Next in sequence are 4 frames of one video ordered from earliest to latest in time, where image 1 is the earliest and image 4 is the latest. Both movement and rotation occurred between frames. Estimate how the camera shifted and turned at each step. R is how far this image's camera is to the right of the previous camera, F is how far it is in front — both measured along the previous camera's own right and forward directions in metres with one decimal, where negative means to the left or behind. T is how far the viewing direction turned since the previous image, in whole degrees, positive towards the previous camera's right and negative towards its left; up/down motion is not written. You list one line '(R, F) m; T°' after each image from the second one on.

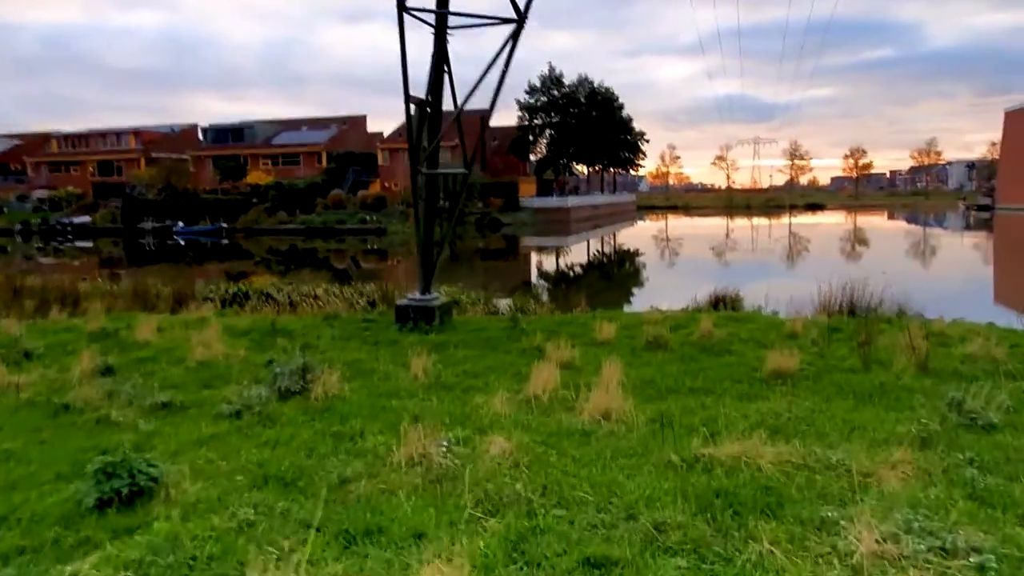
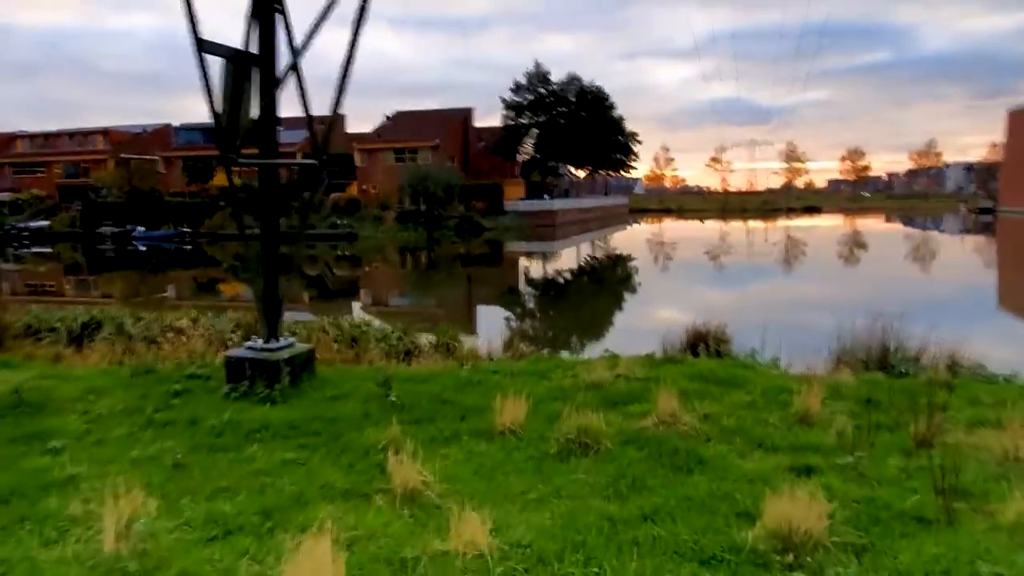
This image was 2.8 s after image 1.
(+1.0, +2.9) m; 0°
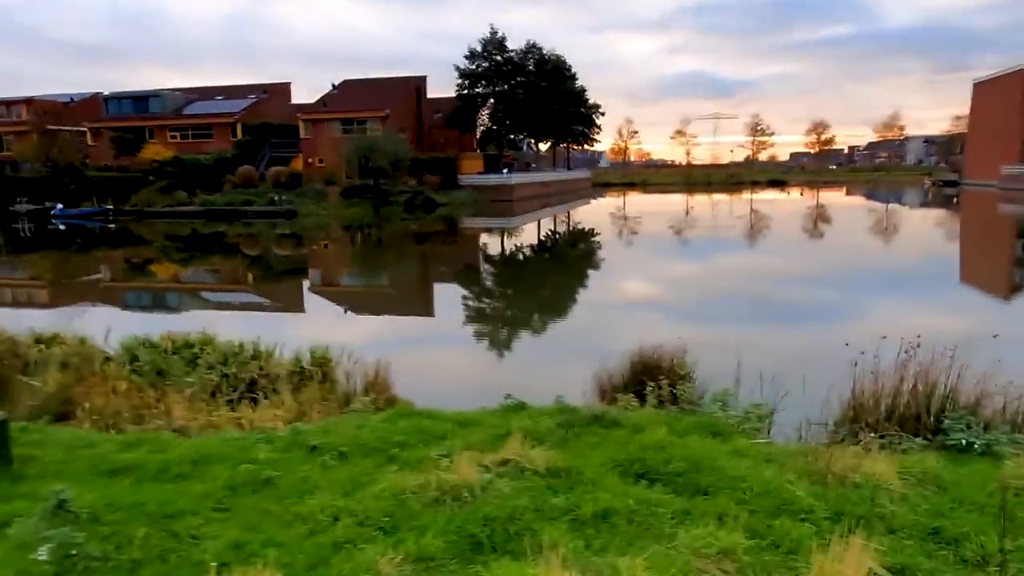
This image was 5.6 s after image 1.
(+0.8, +2.6) m; +3°
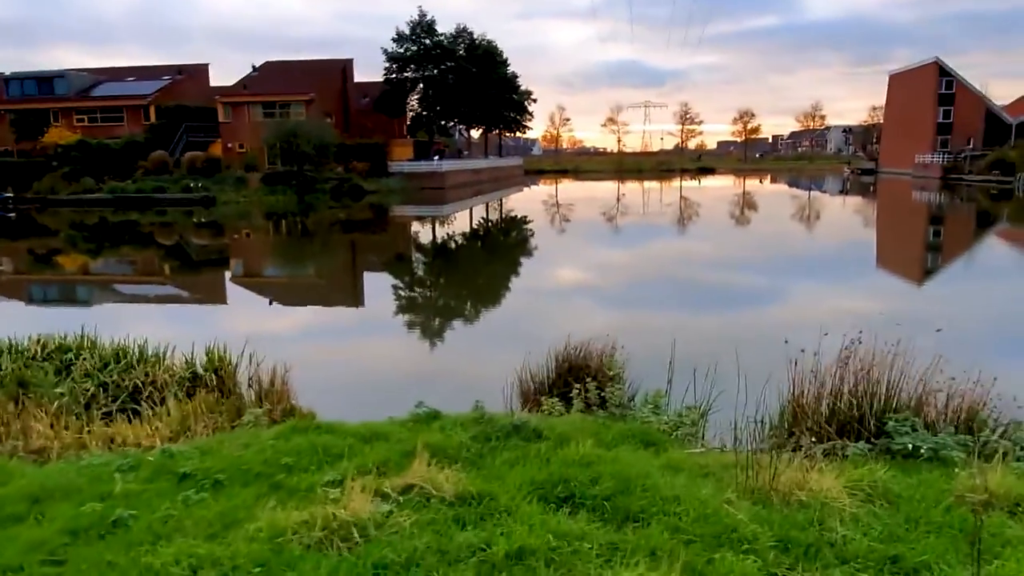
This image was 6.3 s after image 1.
(+0.1, +0.5) m; +5°
